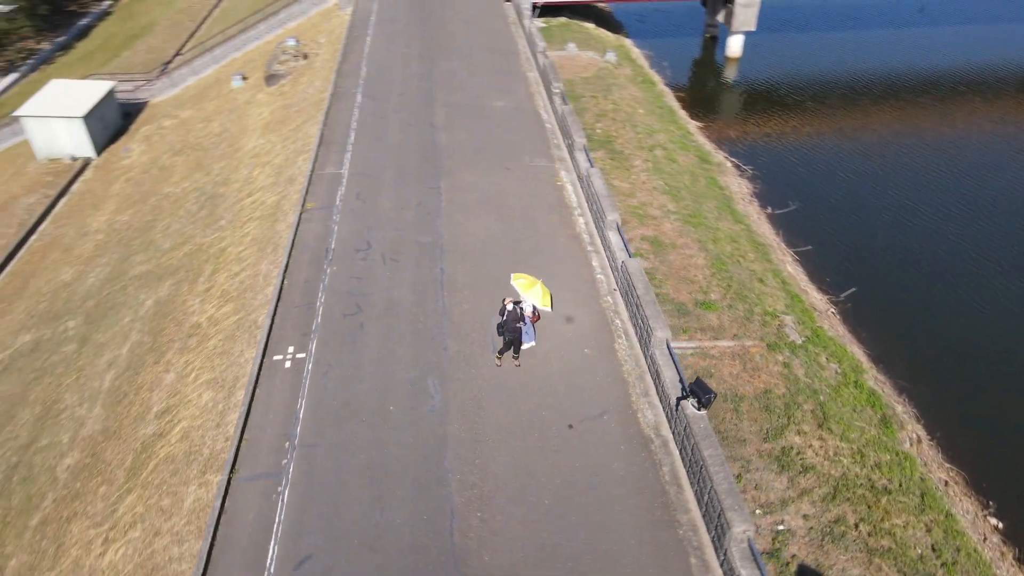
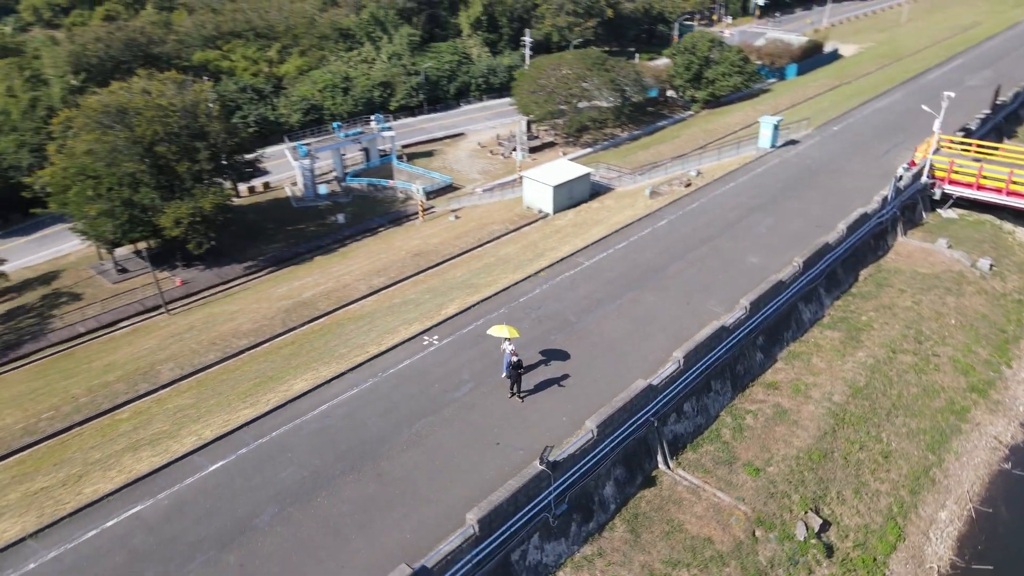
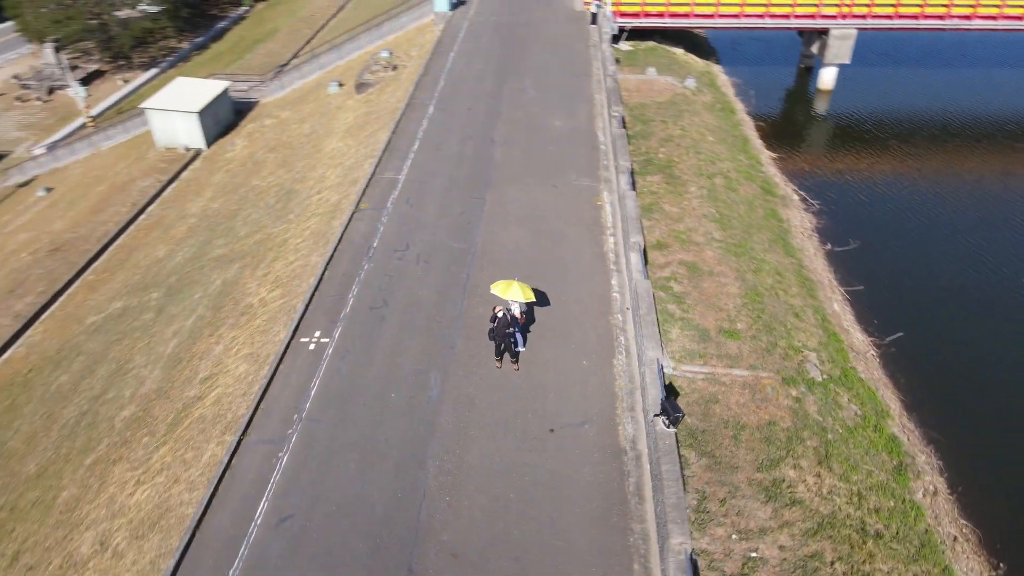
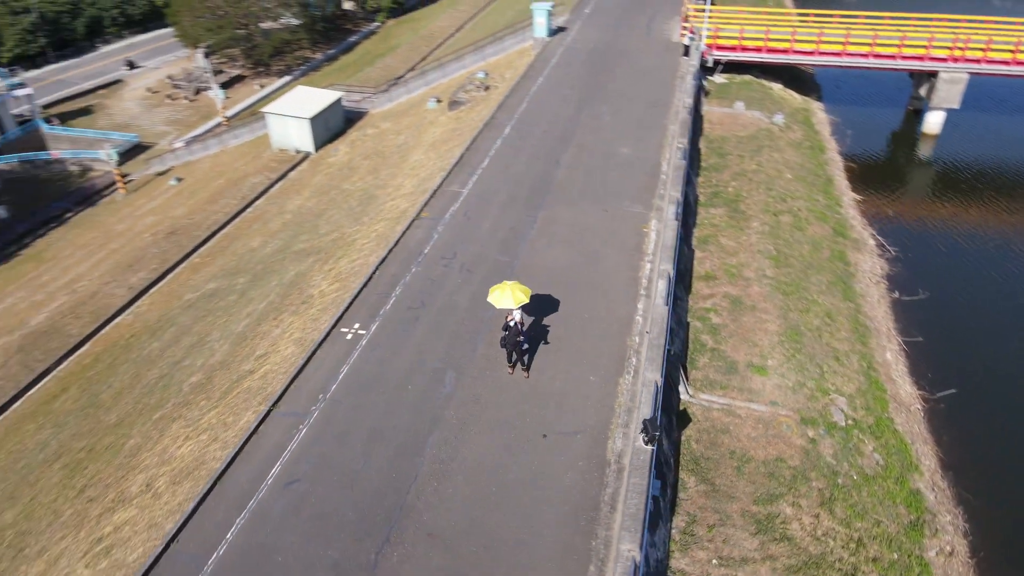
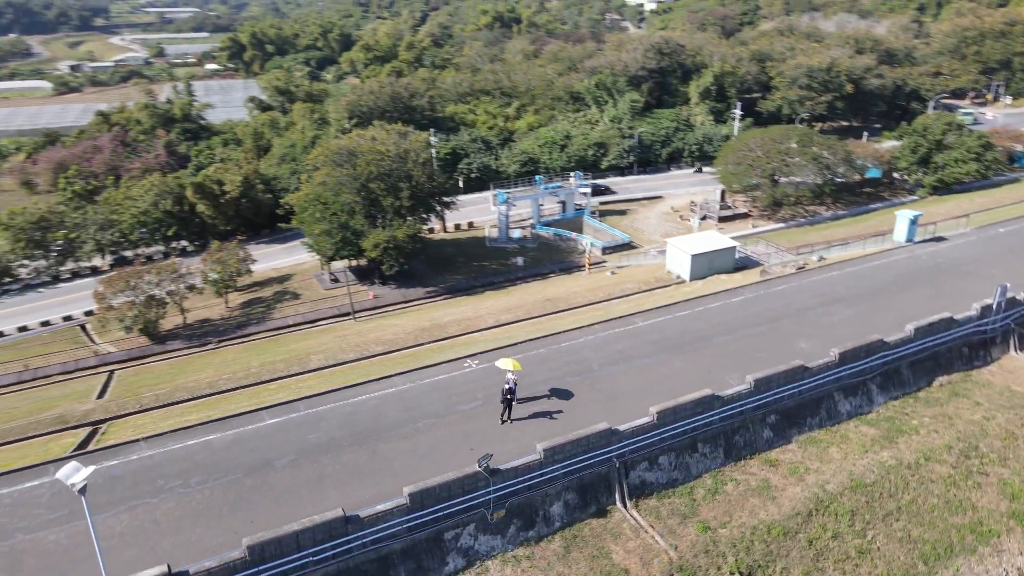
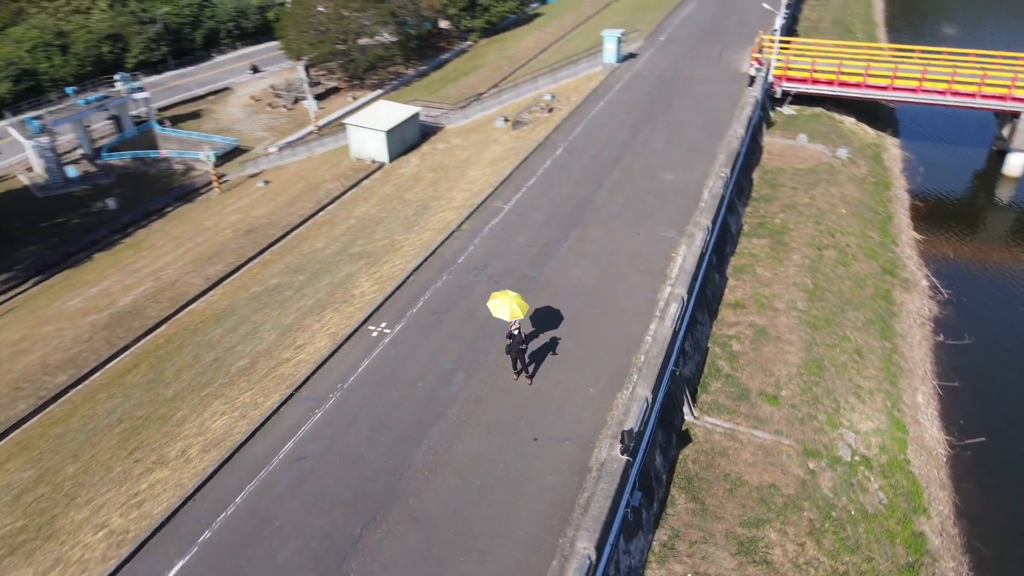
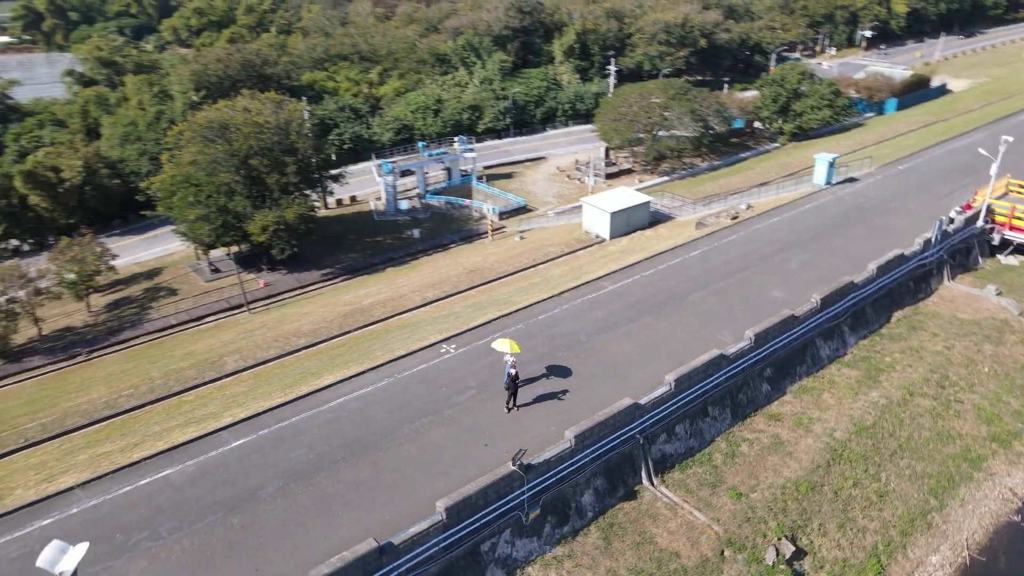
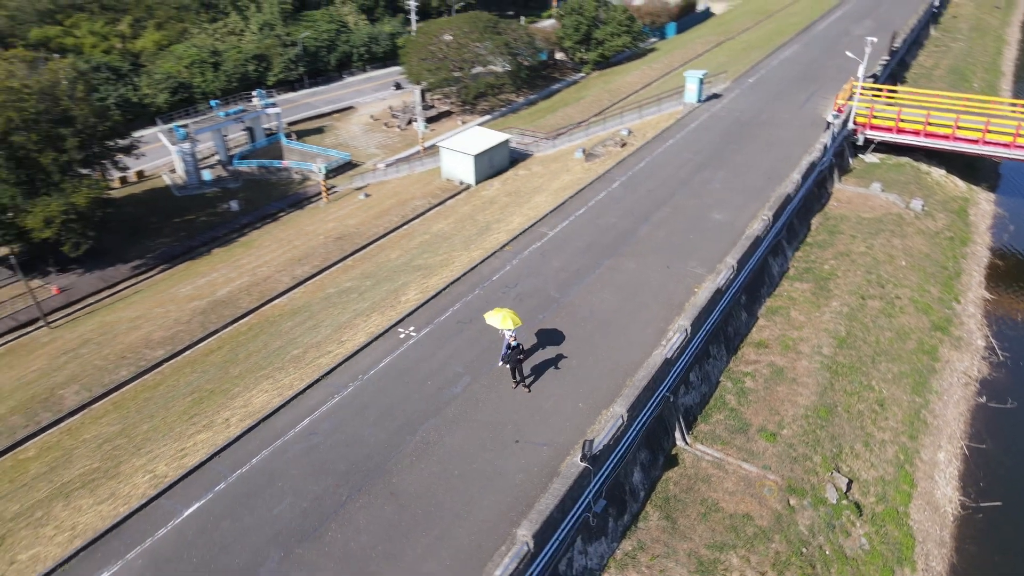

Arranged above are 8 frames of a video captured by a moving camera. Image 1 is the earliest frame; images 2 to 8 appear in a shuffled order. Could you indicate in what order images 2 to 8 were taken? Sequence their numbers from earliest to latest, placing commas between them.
3, 4, 6, 8, 2, 7, 5
